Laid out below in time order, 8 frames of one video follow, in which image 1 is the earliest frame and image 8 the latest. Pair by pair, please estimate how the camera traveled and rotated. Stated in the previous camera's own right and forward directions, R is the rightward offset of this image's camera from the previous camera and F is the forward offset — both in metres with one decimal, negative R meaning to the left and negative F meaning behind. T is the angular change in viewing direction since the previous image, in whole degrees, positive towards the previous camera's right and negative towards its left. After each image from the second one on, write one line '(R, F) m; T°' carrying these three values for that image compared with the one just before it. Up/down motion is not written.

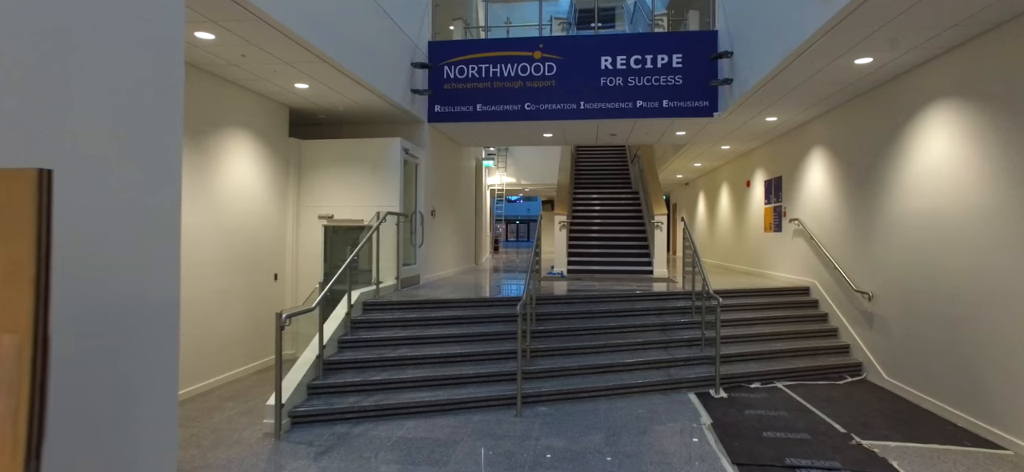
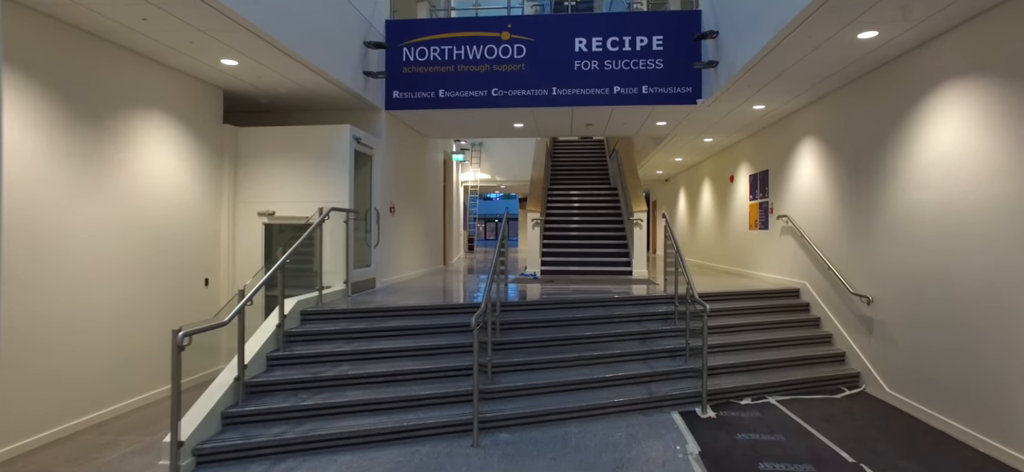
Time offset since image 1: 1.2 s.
(+0.2, +0.7) m; +2°
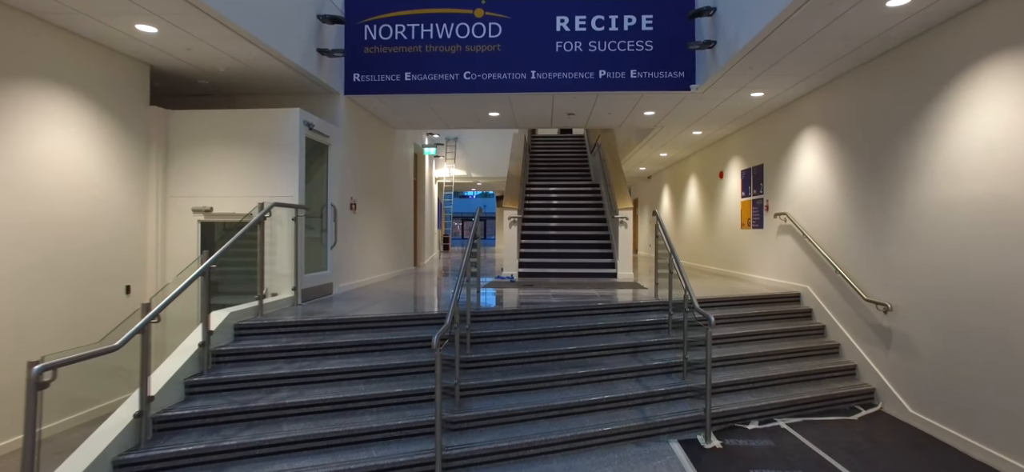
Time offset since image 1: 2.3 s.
(0.0, +0.7) m; +2°
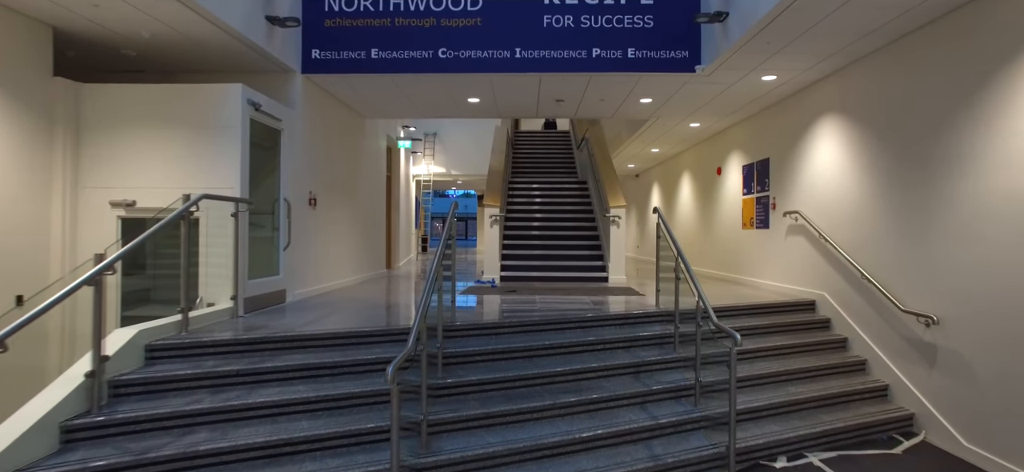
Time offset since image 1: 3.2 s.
(0.0, +0.7) m; +2°
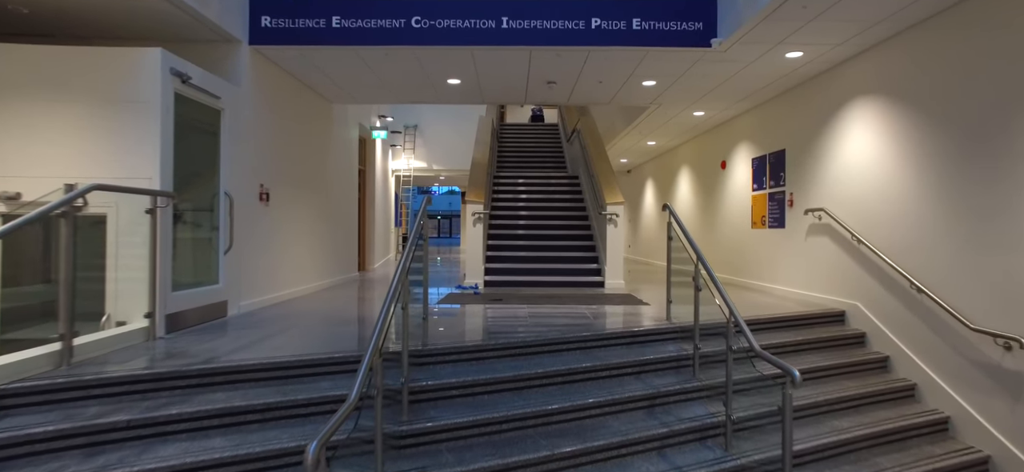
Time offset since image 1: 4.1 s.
(0.0, +0.8) m; +2°
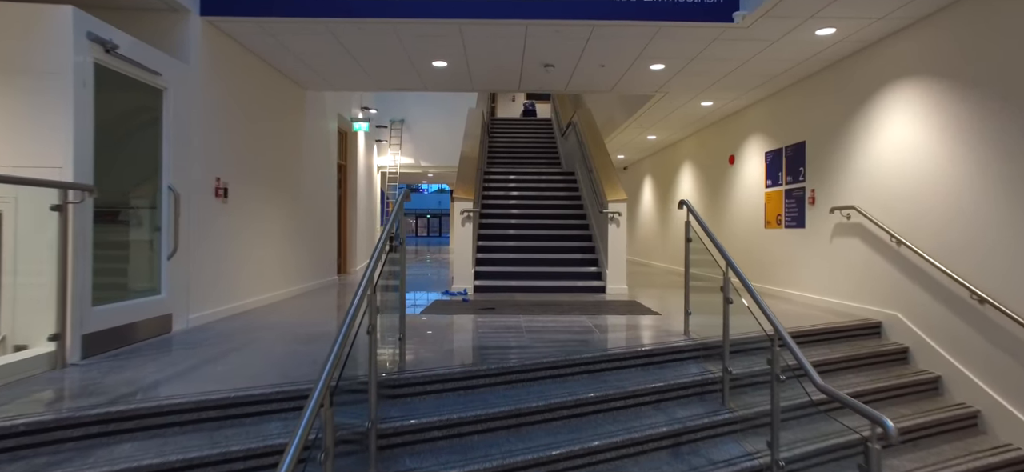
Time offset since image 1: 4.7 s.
(0.0, +0.6) m; +1°
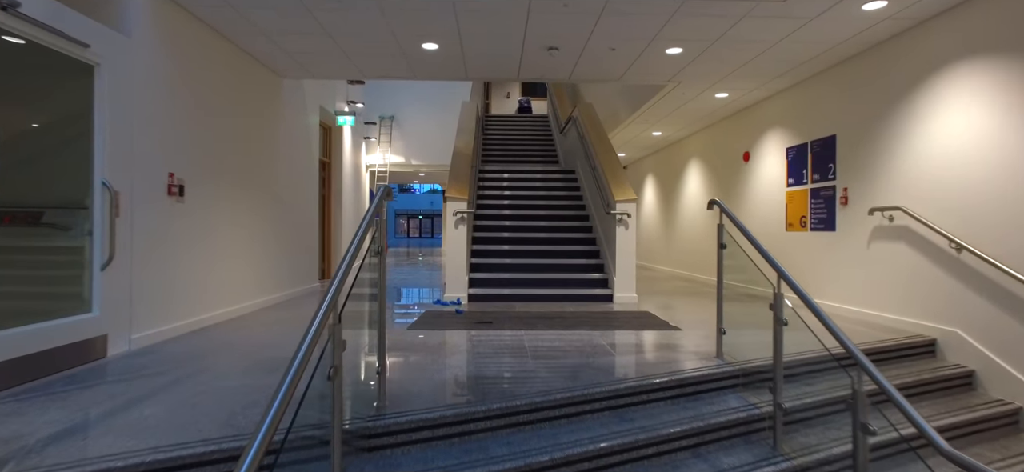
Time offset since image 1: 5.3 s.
(-0.1, +0.6) m; +1°
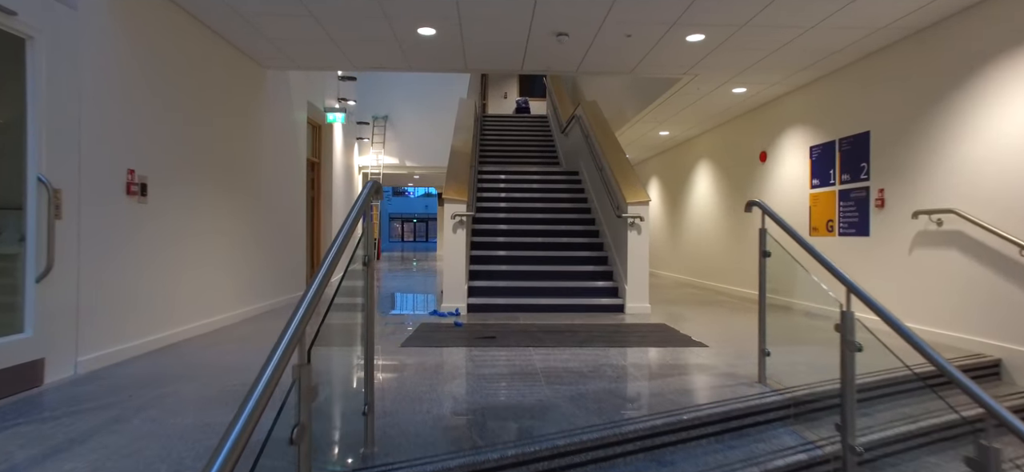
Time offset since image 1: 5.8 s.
(-0.1, +0.4) m; +1°
